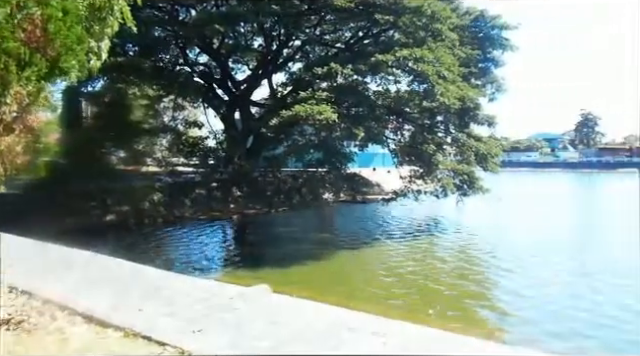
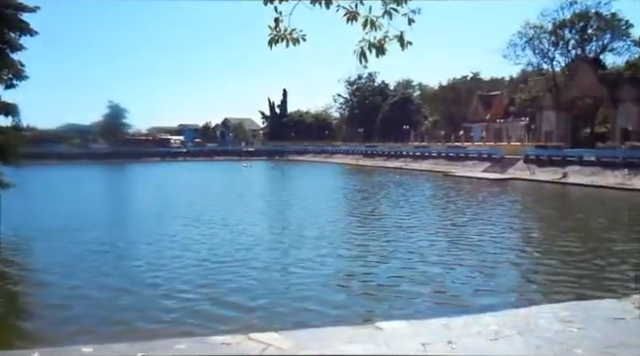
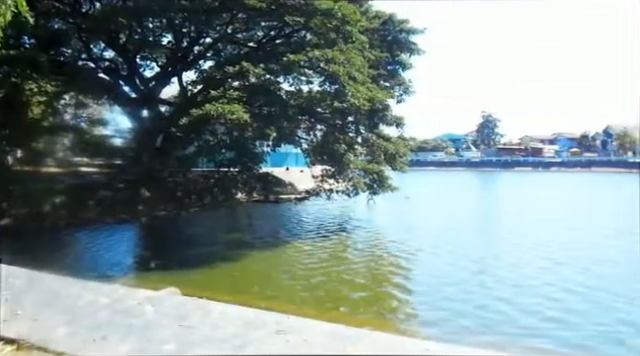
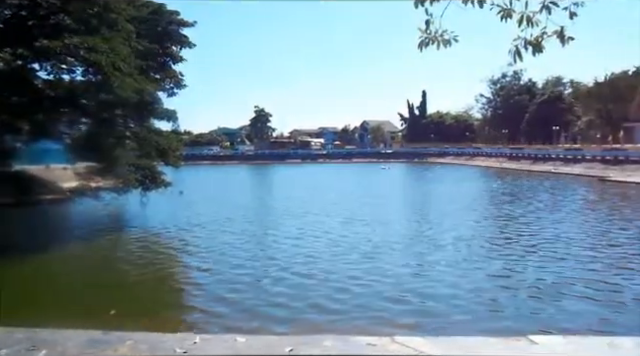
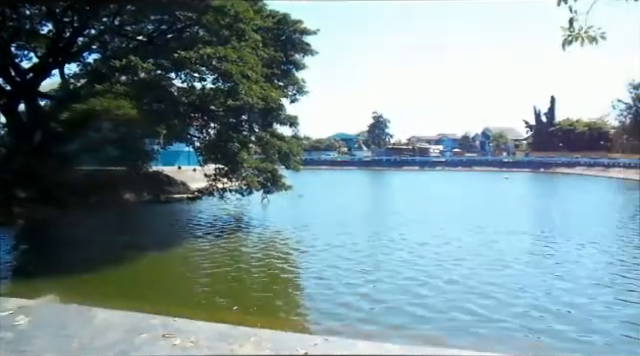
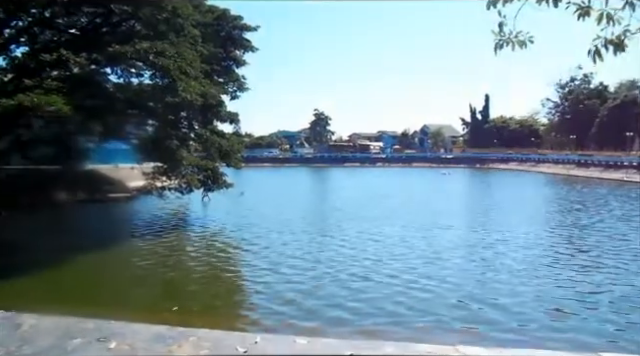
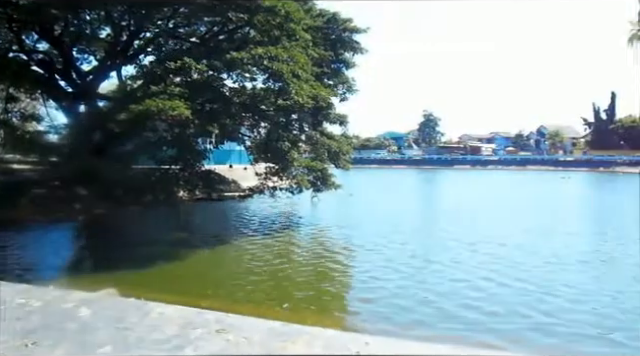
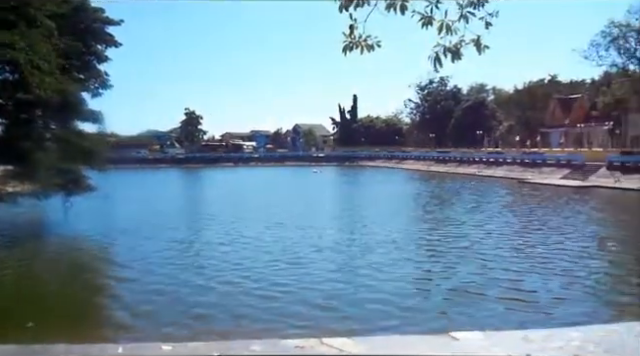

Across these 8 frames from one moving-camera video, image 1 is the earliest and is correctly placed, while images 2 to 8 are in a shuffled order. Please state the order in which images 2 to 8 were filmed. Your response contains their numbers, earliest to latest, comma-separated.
3, 7, 5, 6, 4, 8, 2
